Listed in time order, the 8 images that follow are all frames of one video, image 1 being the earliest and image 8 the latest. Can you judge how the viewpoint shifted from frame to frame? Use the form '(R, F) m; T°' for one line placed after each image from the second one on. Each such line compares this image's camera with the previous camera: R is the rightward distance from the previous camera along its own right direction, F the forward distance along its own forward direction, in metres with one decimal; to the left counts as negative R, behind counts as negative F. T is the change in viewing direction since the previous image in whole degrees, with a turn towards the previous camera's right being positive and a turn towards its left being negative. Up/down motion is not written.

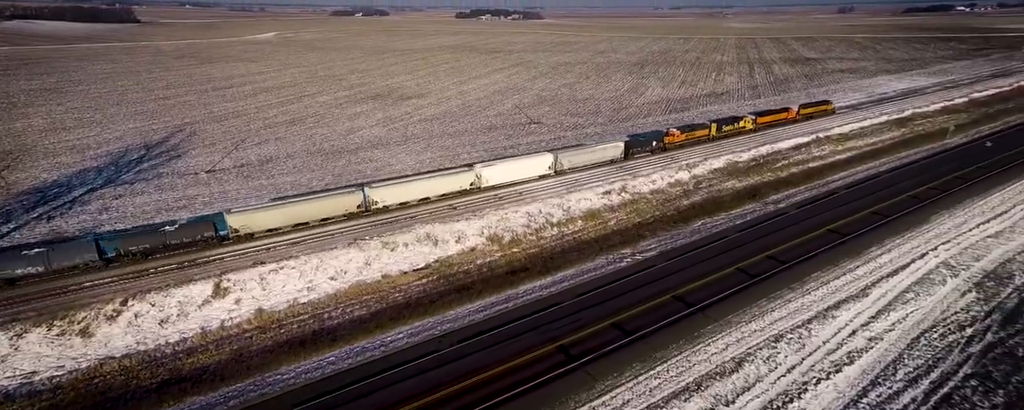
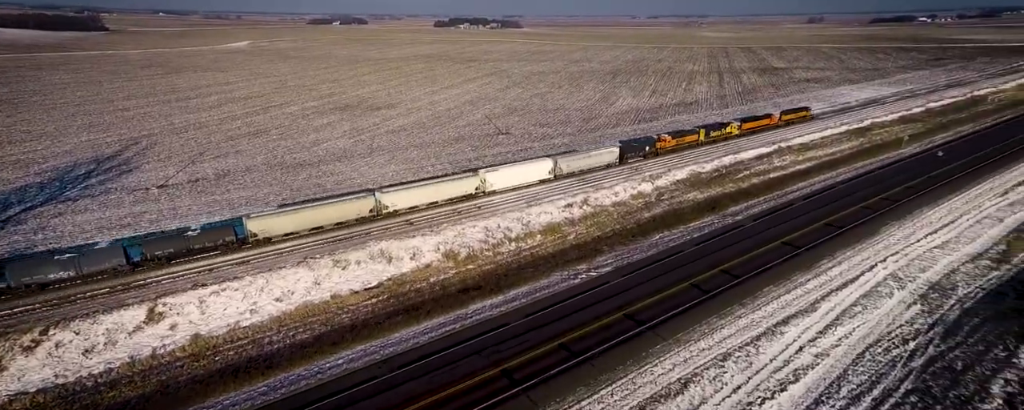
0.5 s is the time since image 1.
(+1.1, +0.3) m; +2°
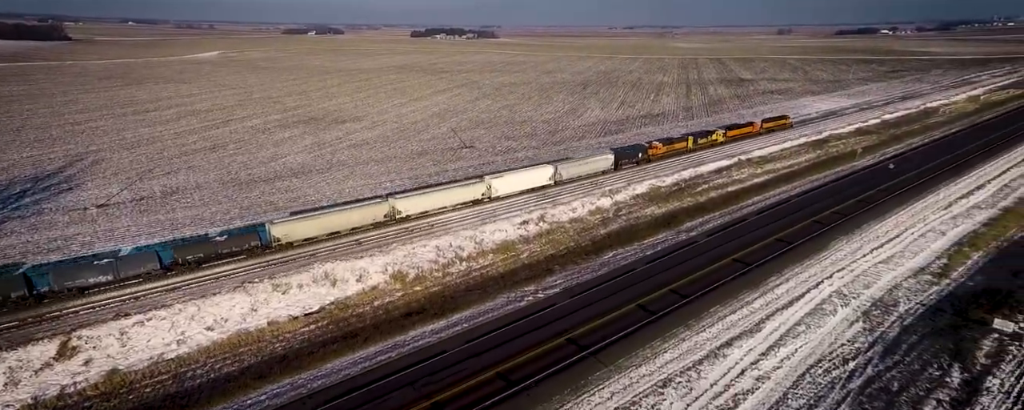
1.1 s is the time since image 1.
(+1.3, +0.4) m; +2°
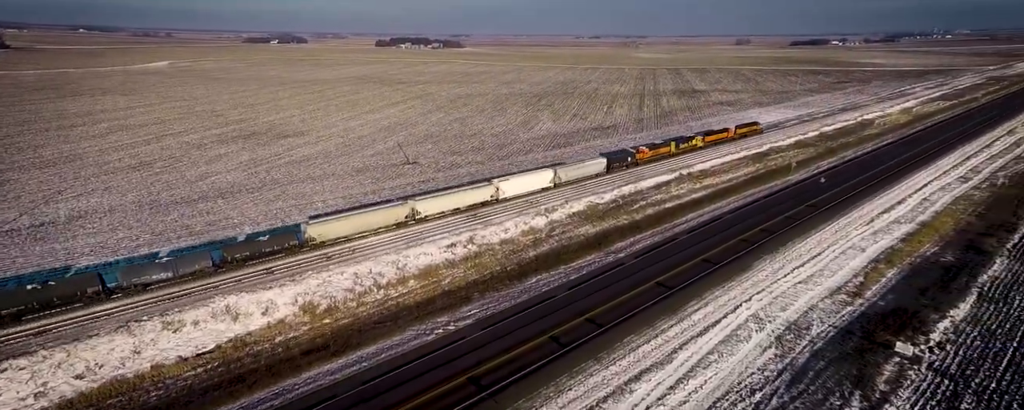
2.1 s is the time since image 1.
(+2.2, +0.6) m; +3°
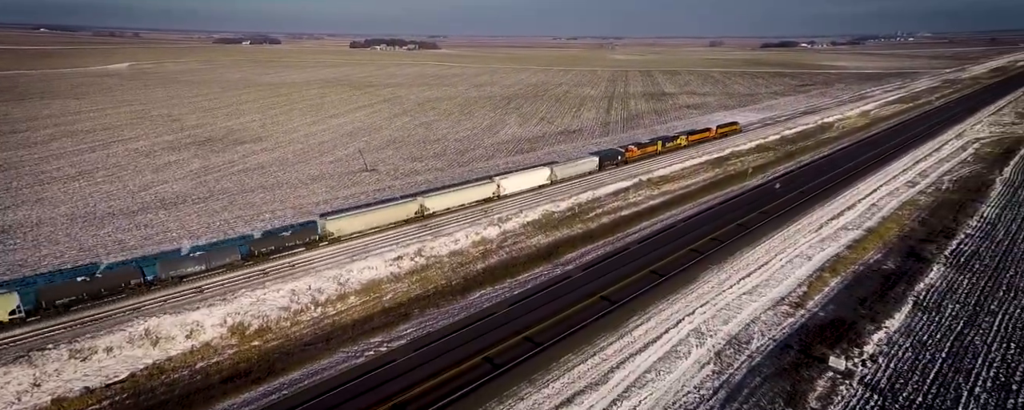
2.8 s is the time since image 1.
(+1.5, +0.5) m; +2°
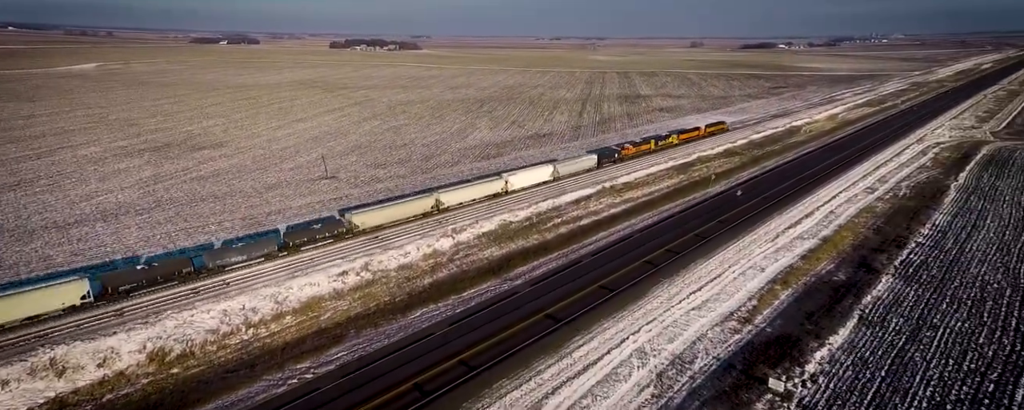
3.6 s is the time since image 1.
(+1.6, +0.7) m; +2°
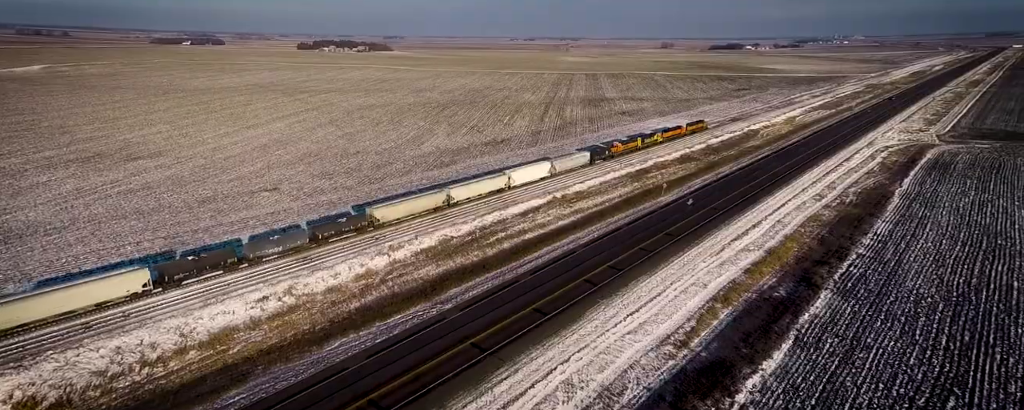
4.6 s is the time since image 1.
(+1.8, +1.0) m; +3°
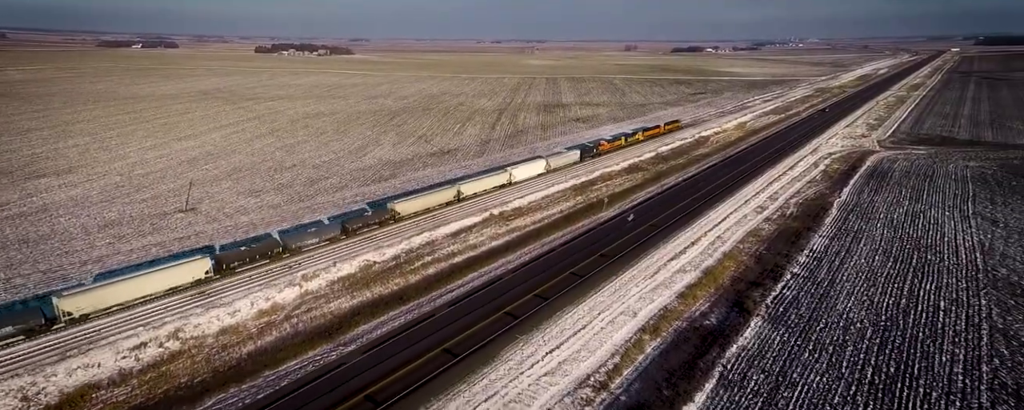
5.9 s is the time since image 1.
(+2.2, +1.5) m; +3°
